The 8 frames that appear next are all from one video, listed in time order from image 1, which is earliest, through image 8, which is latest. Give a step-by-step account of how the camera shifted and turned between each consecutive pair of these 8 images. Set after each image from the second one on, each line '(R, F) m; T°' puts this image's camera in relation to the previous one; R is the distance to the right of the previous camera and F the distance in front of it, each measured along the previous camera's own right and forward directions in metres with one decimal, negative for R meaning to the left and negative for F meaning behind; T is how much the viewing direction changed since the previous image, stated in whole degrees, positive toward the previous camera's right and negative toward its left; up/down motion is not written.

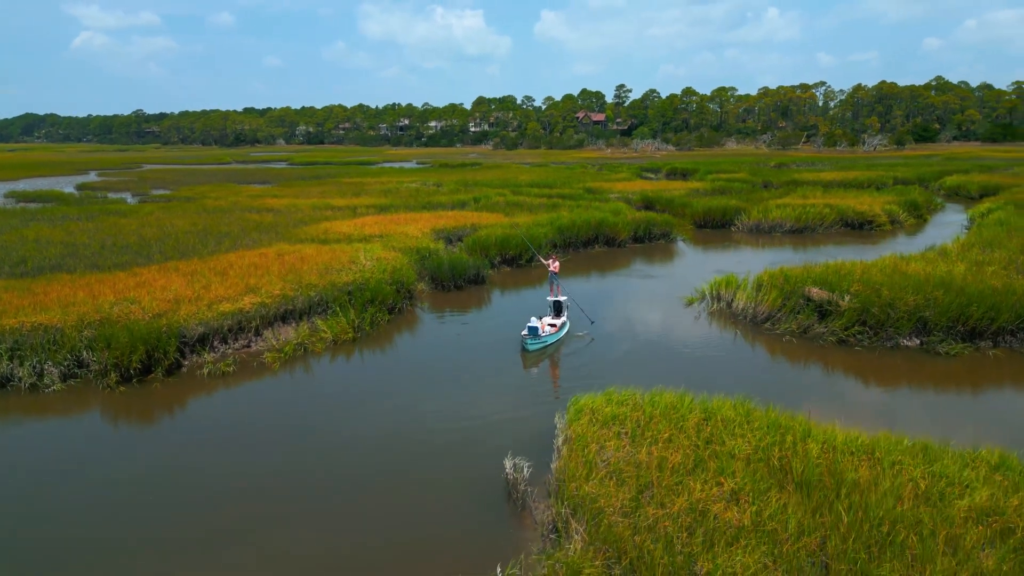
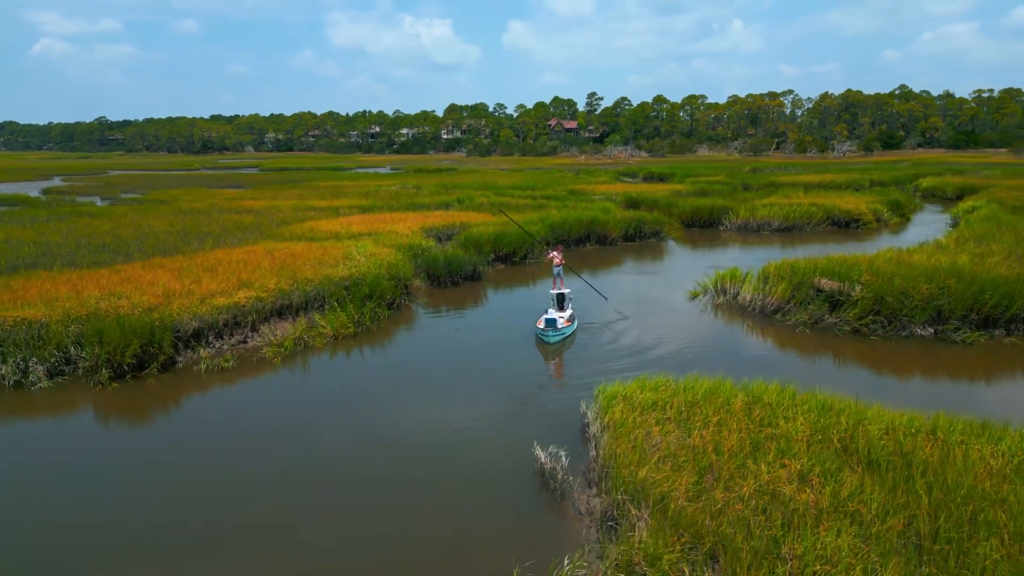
(-0.6, +0.3) m; +2°
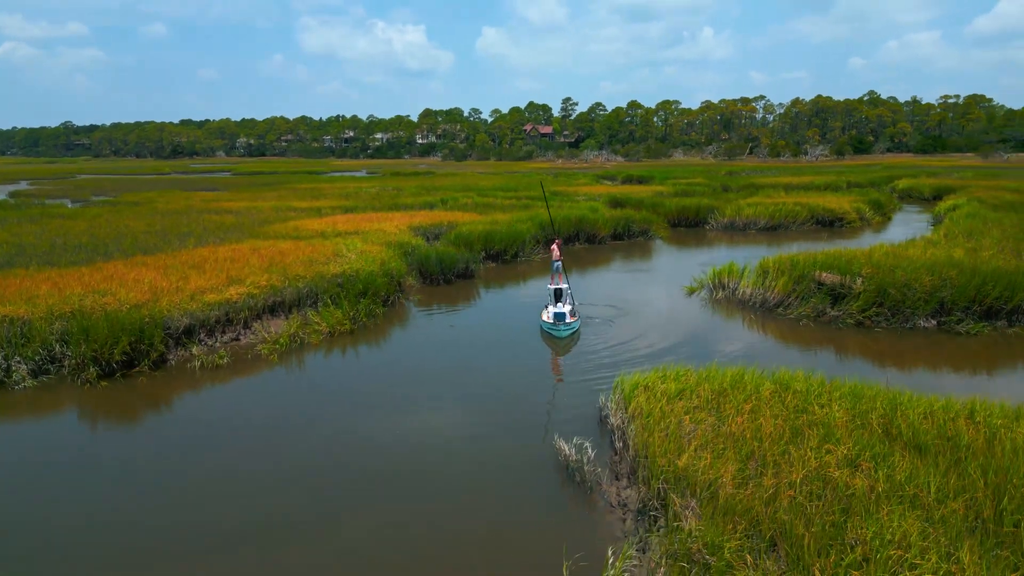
(-0.4, +0.2) m; +2°
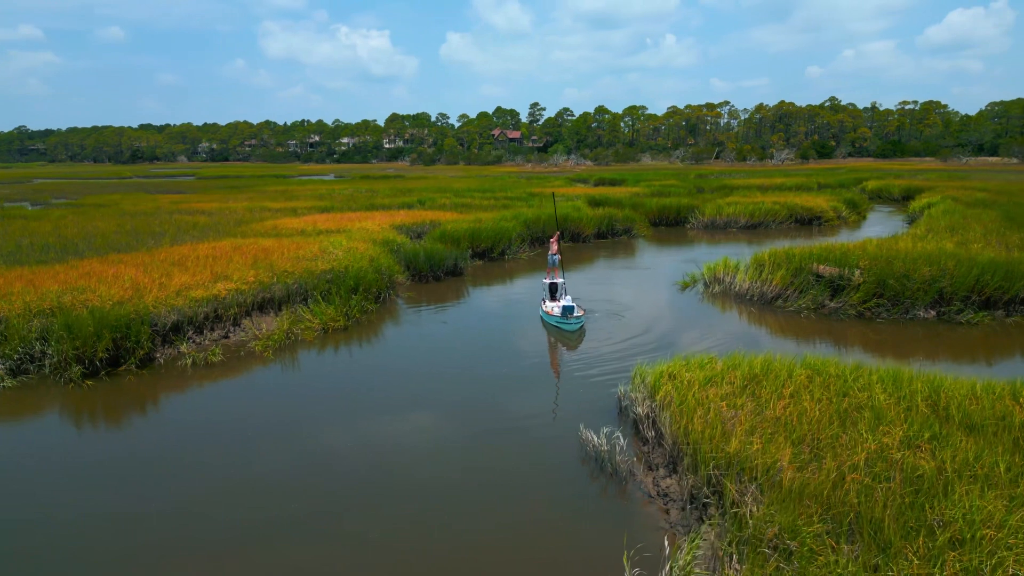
(-0.5, +0.3) m; +2°
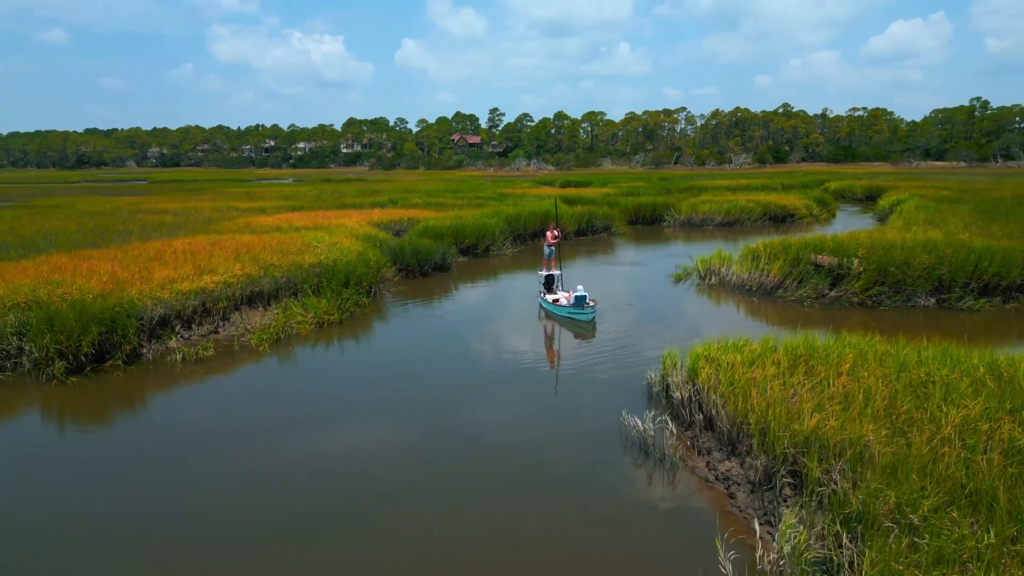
(-0.7, +0.3) m; +3°
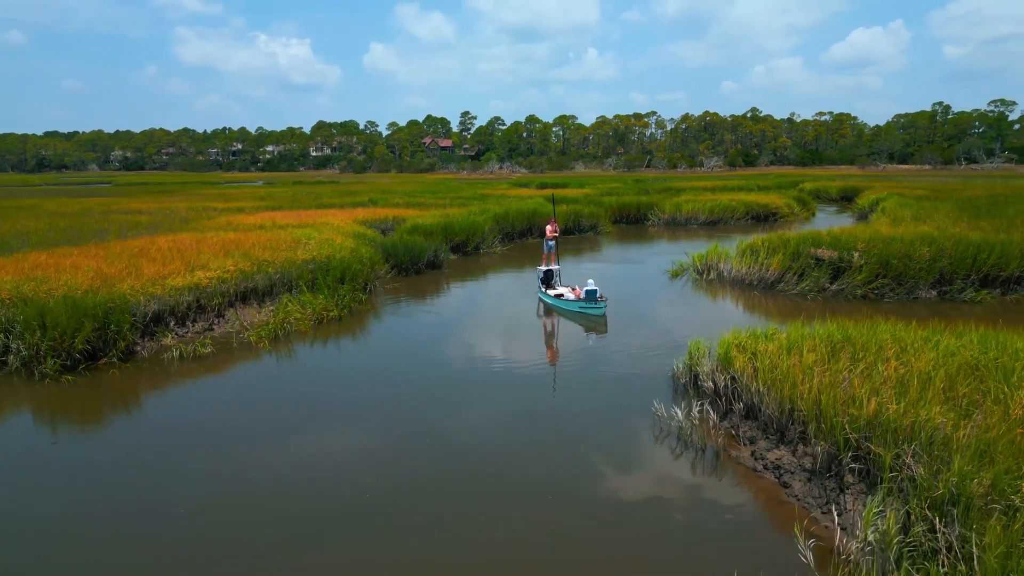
(-0.5, +0.2) m; +2°
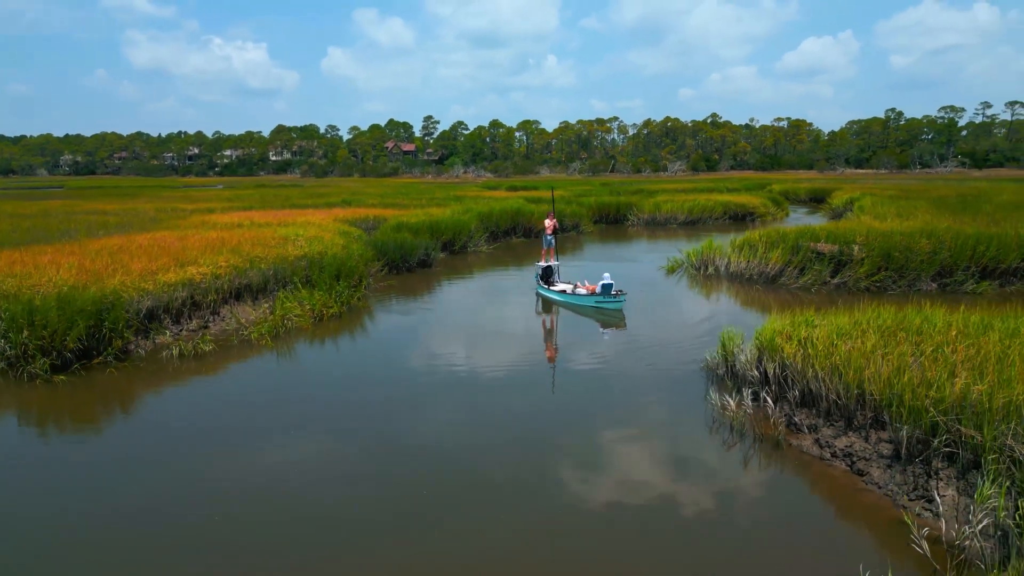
(-0.7, +0.3) m; +3°
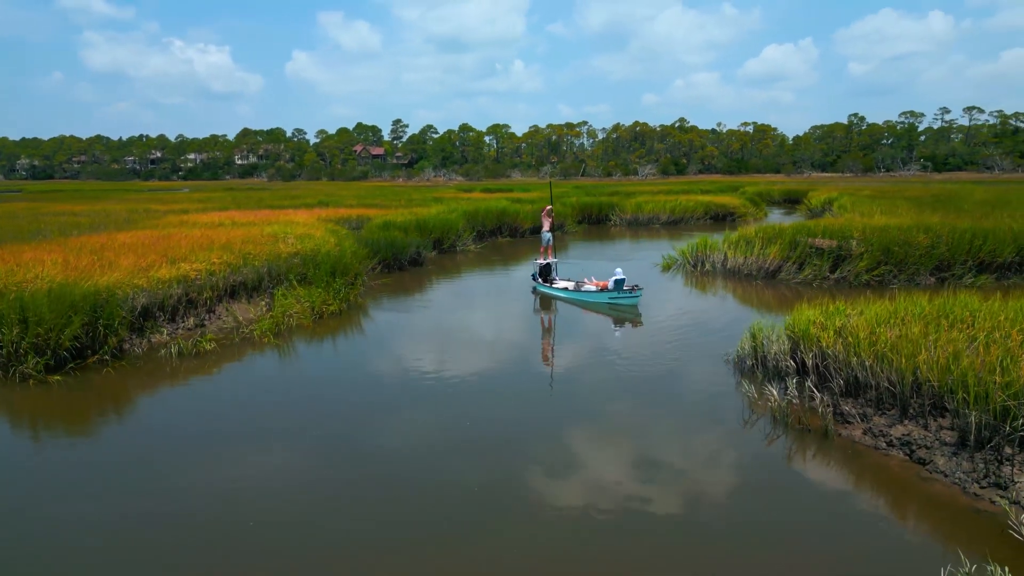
(-0.6, +0.2) m; +2°
